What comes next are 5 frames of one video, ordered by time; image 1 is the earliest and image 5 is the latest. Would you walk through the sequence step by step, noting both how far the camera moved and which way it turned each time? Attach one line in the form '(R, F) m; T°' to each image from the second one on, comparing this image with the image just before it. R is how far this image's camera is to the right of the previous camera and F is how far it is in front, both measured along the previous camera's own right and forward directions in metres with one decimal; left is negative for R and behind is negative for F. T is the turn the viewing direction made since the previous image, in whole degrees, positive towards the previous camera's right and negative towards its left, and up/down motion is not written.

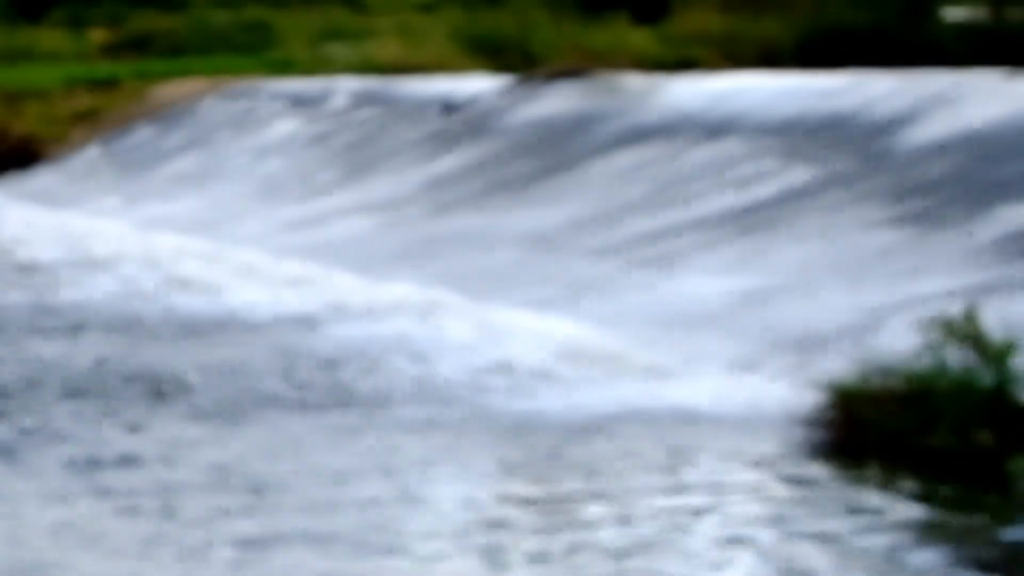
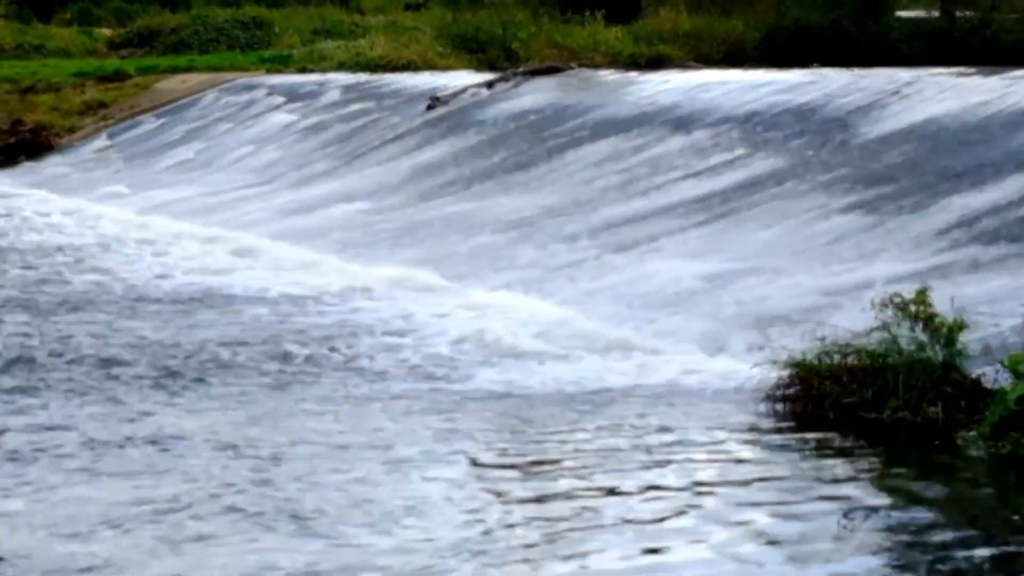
(+0.1, -0.7) m; 0°
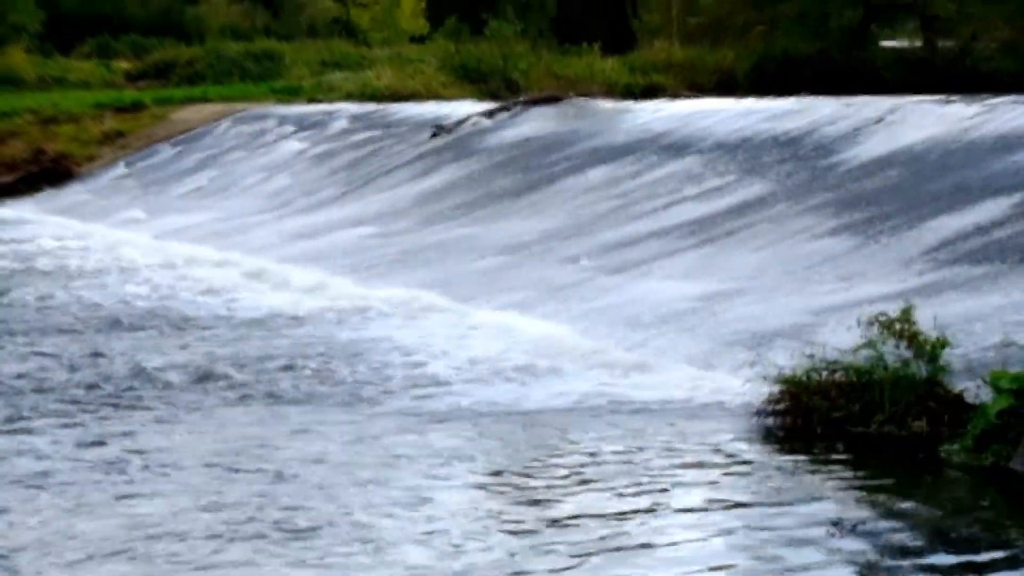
(0.0, -0.5) m; 0°
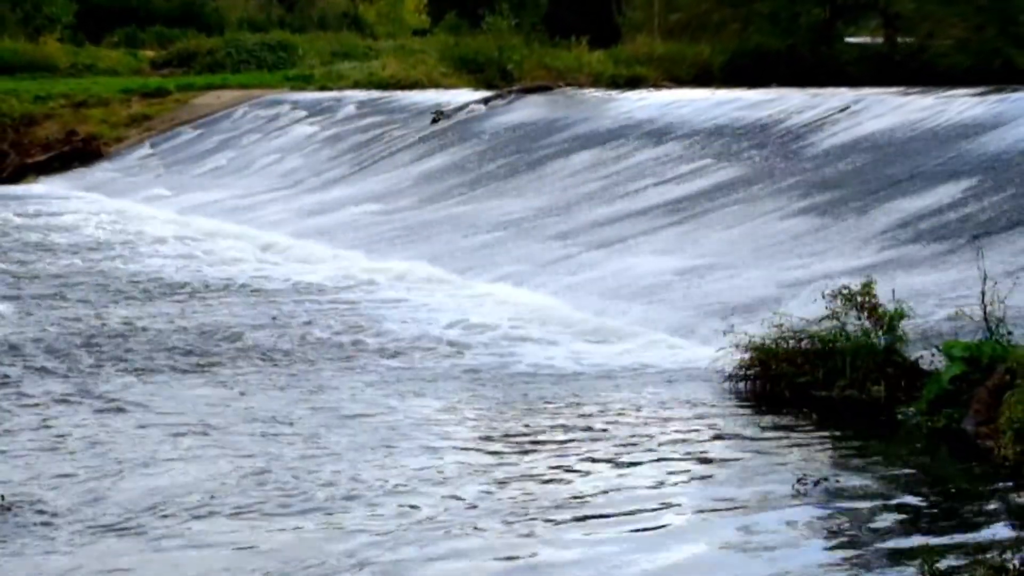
(0.0, -1.0) m; 0°
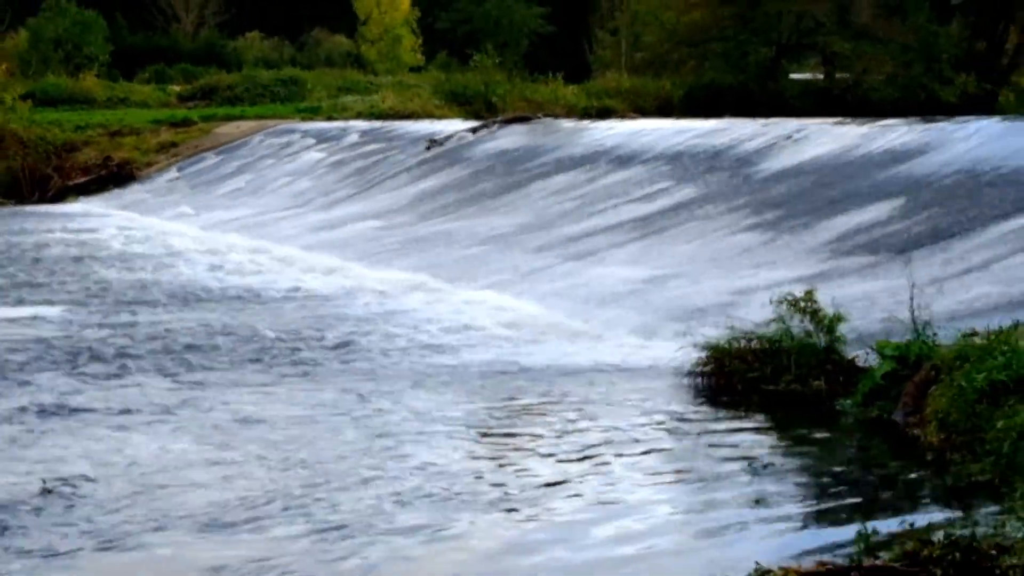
(+0.1, -1.7) m; 0°
